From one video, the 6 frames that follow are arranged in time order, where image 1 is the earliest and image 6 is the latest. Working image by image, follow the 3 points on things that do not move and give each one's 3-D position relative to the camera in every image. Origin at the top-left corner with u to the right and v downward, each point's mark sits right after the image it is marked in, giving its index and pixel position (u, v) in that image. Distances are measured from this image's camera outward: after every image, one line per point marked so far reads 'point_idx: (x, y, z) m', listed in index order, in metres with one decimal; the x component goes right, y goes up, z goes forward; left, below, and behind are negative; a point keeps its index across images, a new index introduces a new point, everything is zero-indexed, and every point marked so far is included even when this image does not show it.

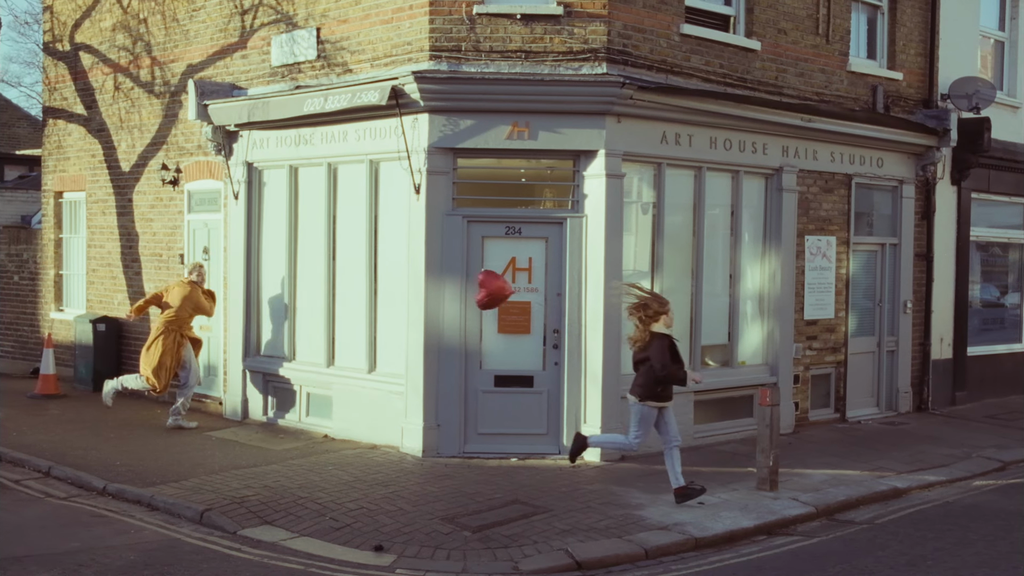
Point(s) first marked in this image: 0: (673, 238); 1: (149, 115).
0: (+1.4, +0.4, +11.0) m
1: (-3.7, +1.8, +13.2) m
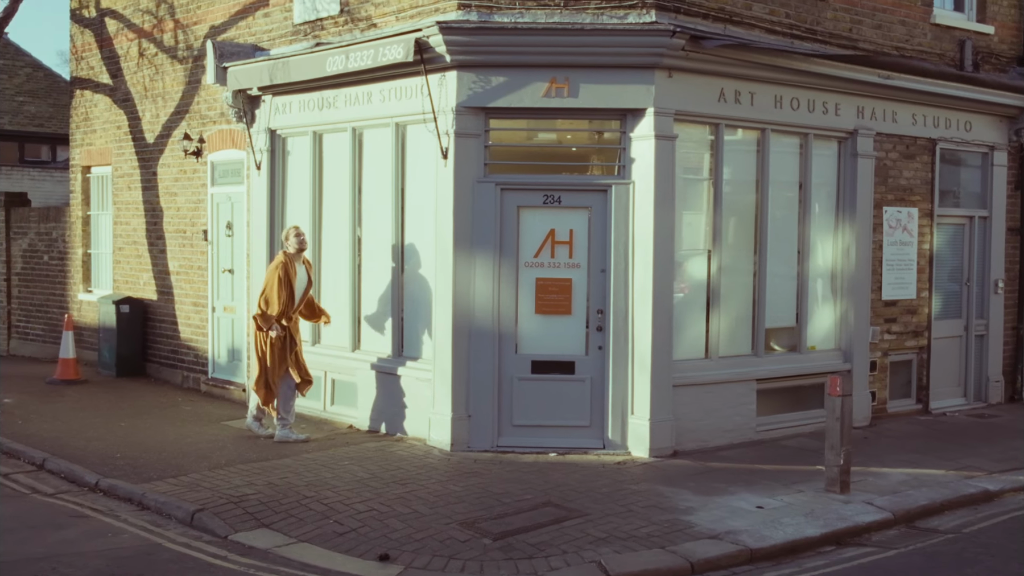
0: (+1.7, +0.6, +9.9) m
1: (-3.2, +2.0, +12.4) m
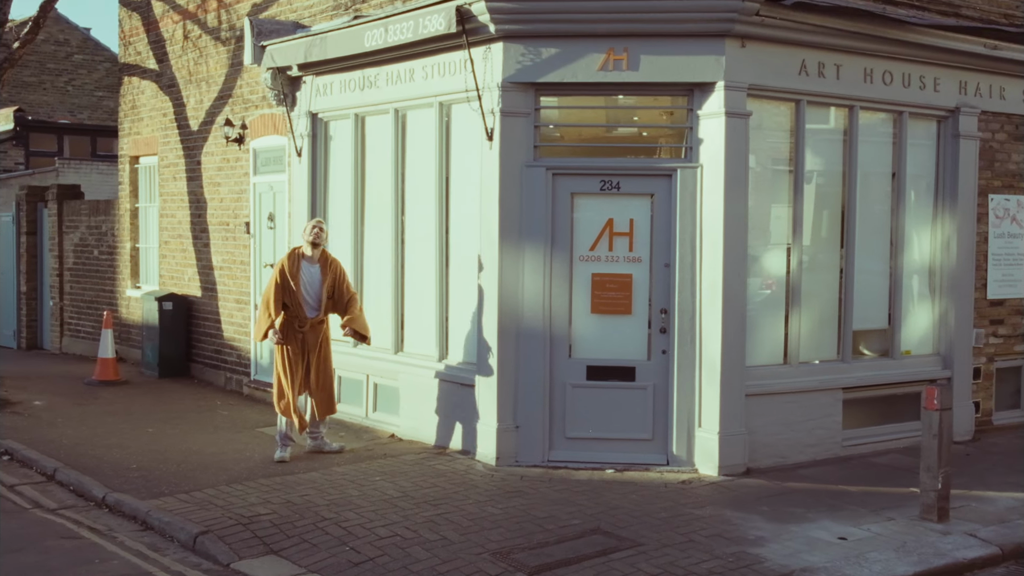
0: (+2.1, +0.6, +8.8) m
1: (-2.7, +2.0, +11.7) m
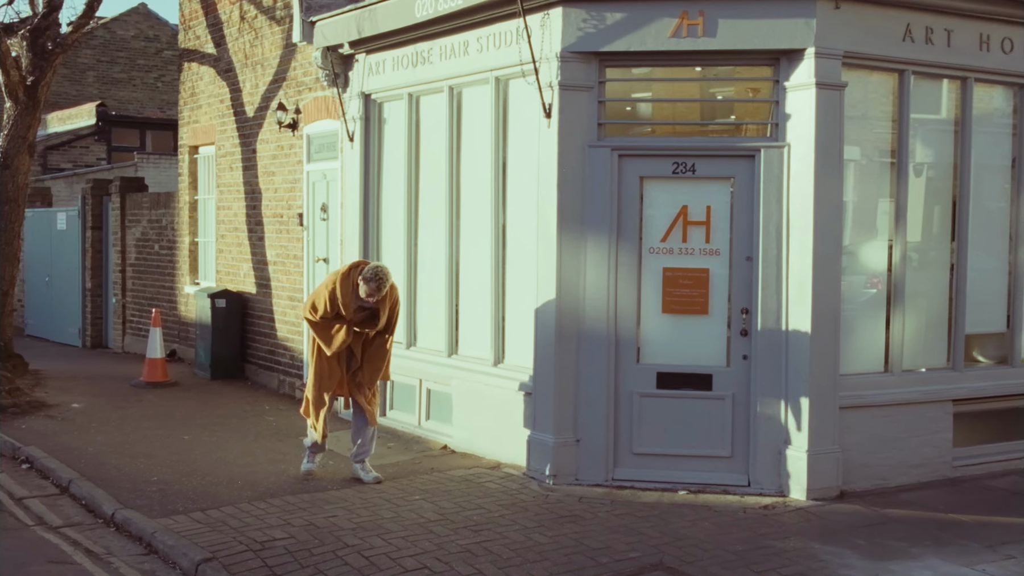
0: (+2.5, +0.6, +7.8) m
1: (-2.0, +2.0, +10.9) m
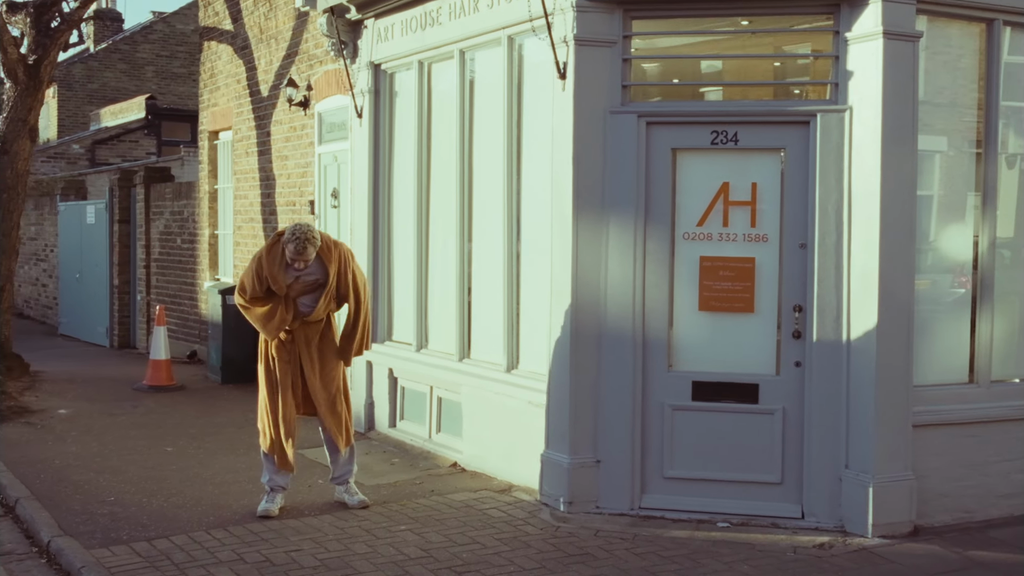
0: (+2.5, +0.7, +6.5) m
1: (-1.7, +2.1, +10.0) m
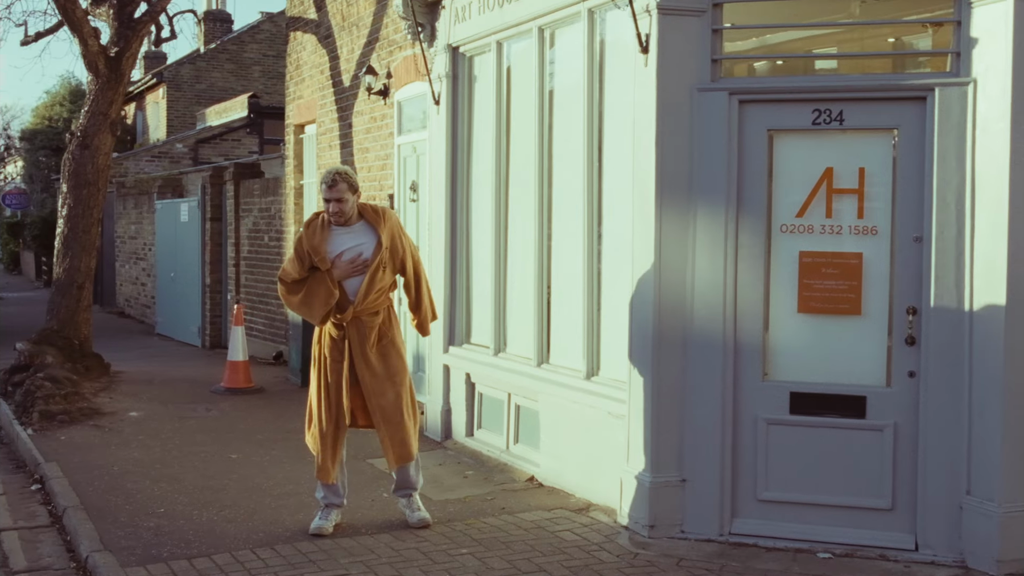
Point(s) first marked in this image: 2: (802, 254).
0: (+2.9, +0.7, +5.7) m
1: (-1.1, +2.1, +9.5) m
2: (+1.2, +0.1, +5.4) m
